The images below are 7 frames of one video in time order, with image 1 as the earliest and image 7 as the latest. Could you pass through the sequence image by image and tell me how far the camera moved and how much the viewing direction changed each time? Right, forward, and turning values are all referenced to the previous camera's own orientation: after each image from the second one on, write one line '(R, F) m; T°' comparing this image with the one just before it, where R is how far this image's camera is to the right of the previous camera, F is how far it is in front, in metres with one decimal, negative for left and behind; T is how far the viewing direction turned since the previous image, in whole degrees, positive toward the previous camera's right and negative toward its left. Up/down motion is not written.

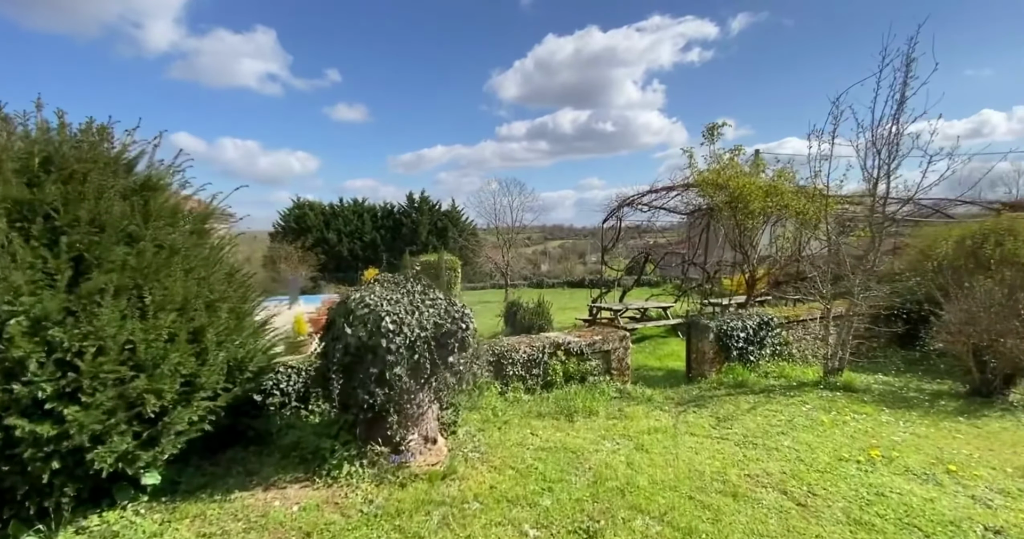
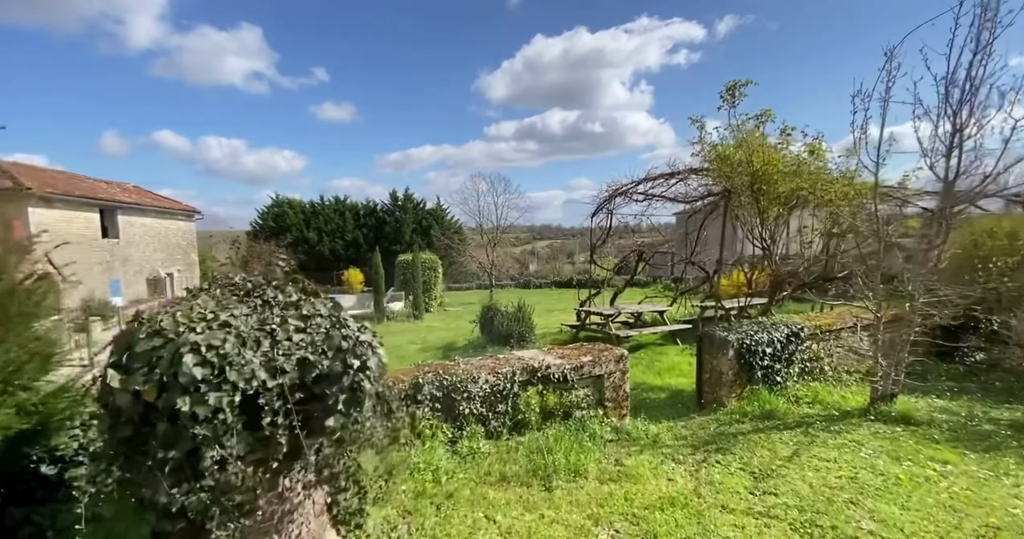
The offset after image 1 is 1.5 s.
(+0.2, +1.2) m; +1°
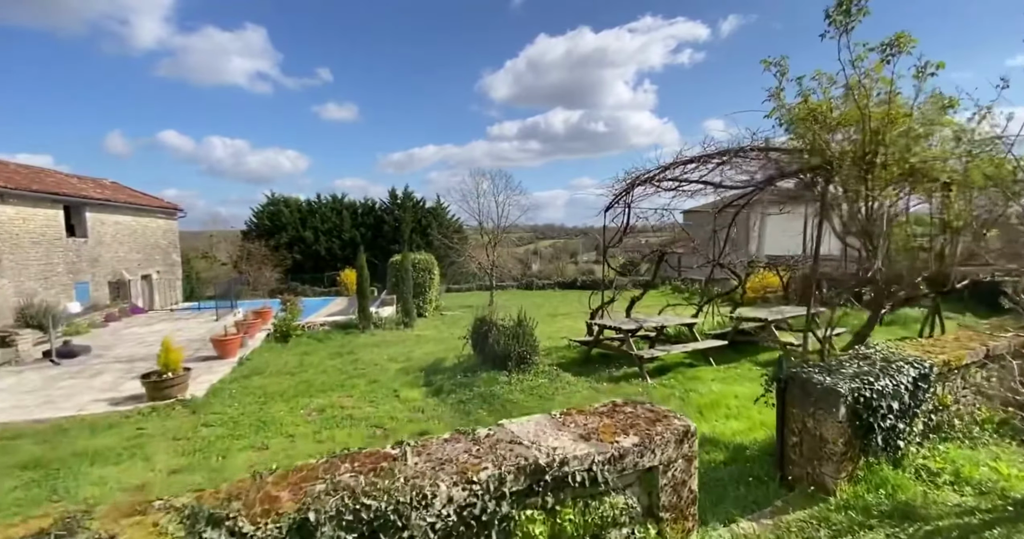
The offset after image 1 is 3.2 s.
(+0.1, +1.5) m; 0°
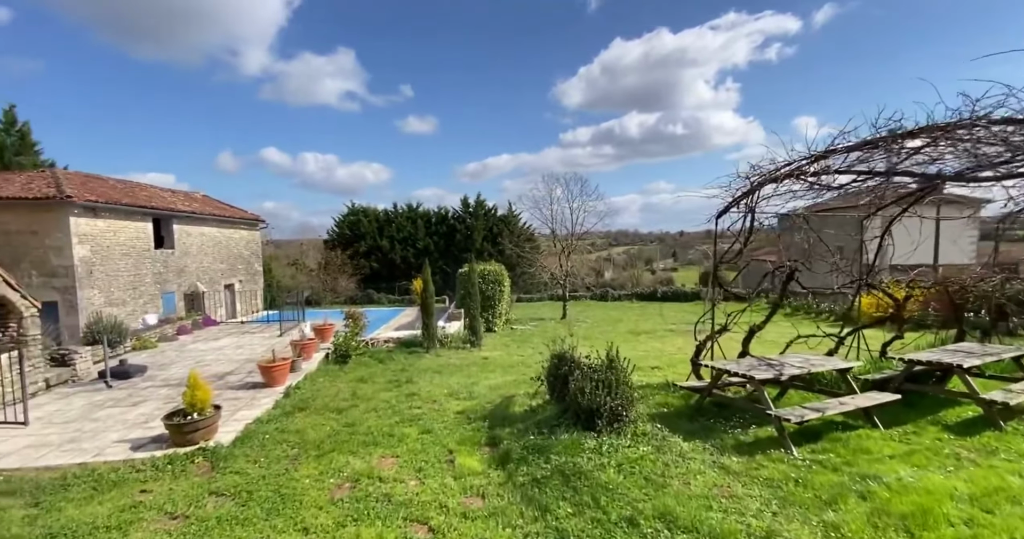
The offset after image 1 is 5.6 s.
(-0.2, +1.4) m; -8°
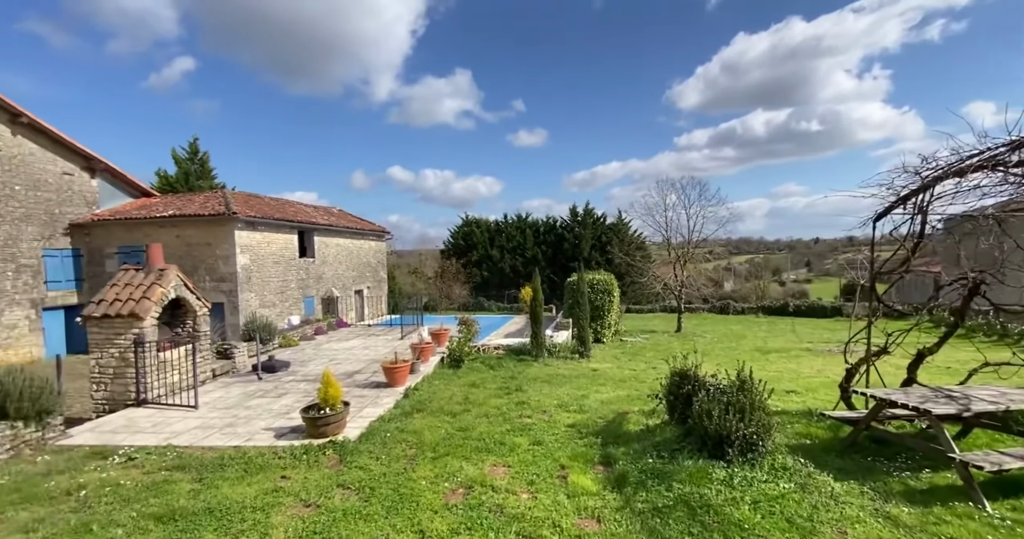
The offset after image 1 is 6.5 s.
(-0.1, +0.1) m; -13°
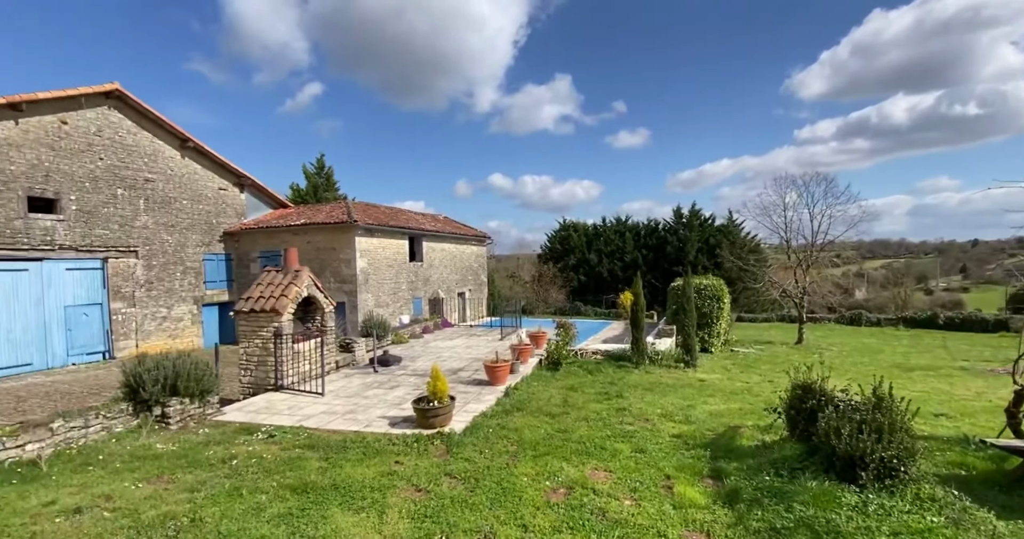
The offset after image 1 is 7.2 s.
(0.0, 0.0) m; -12°
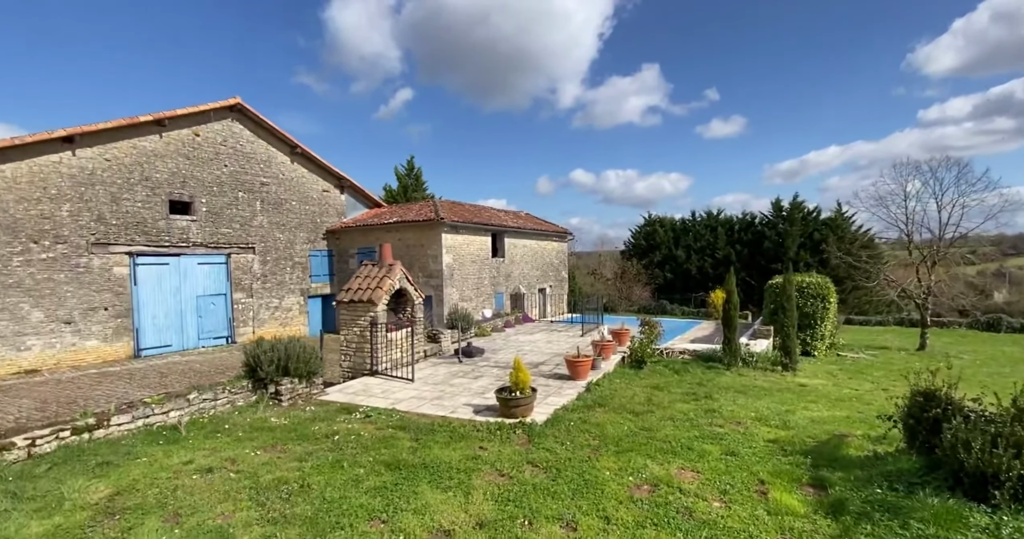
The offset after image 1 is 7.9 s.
(0.0, 0.0) m; -10°
